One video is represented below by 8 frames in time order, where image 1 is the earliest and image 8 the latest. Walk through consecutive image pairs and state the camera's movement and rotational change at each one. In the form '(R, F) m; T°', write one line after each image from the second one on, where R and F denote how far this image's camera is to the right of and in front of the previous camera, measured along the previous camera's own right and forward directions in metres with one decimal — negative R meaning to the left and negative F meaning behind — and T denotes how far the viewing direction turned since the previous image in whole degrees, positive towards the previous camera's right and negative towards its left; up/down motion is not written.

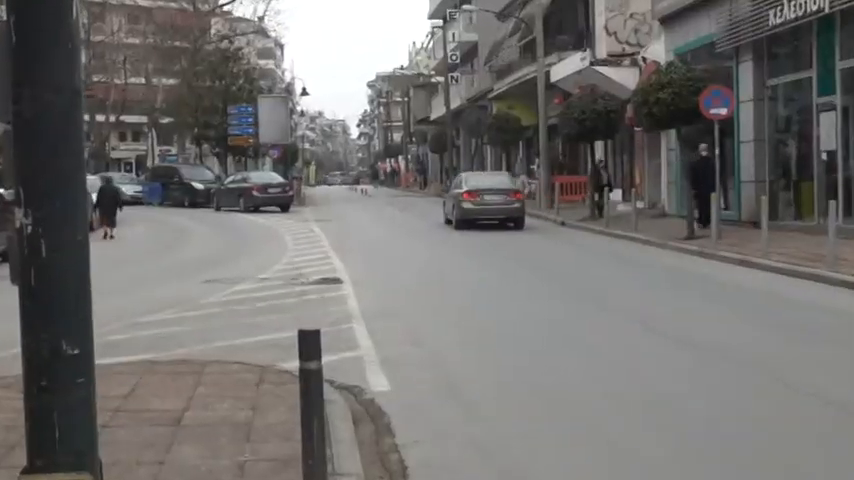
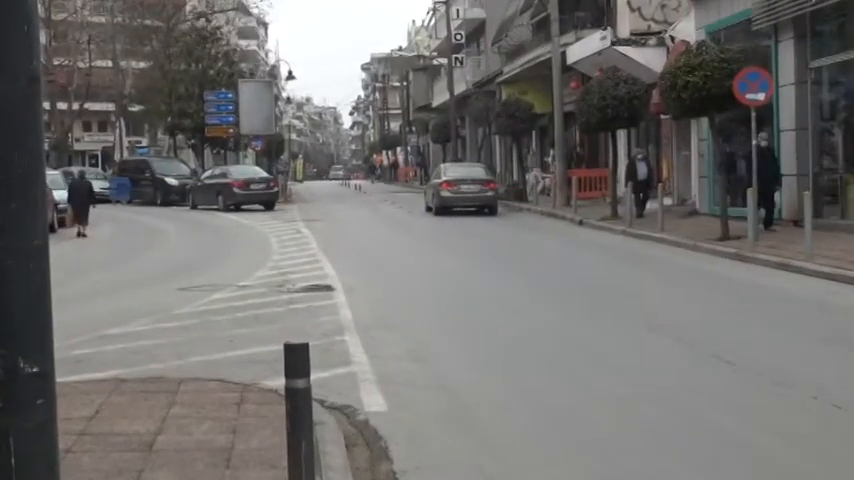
(-0.1, +1.4) m; 0°
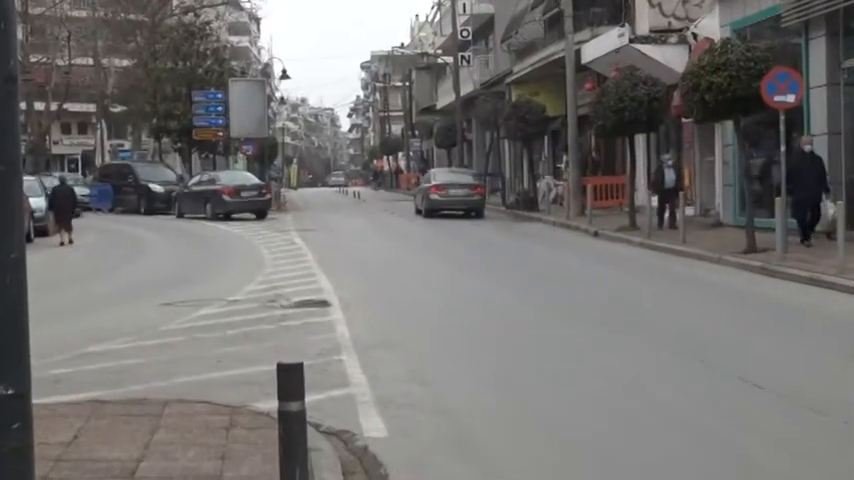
(0.0, +0.8) m; 0°
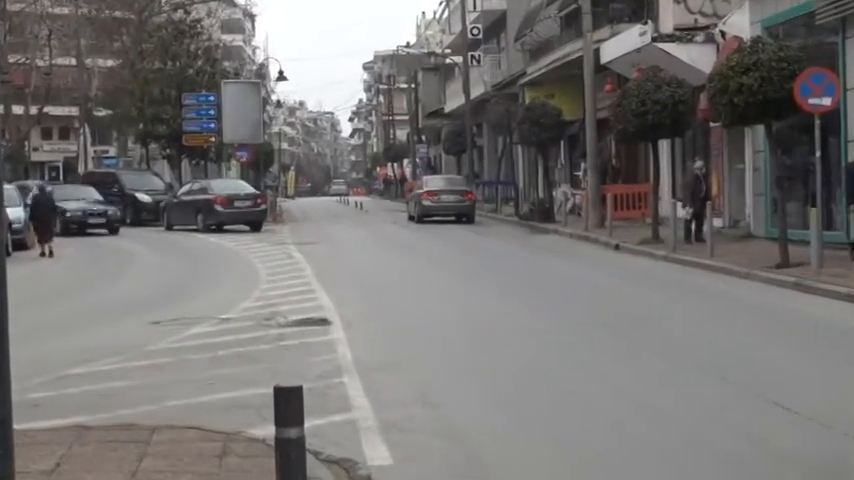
(0.0, +0.8) m; 0°
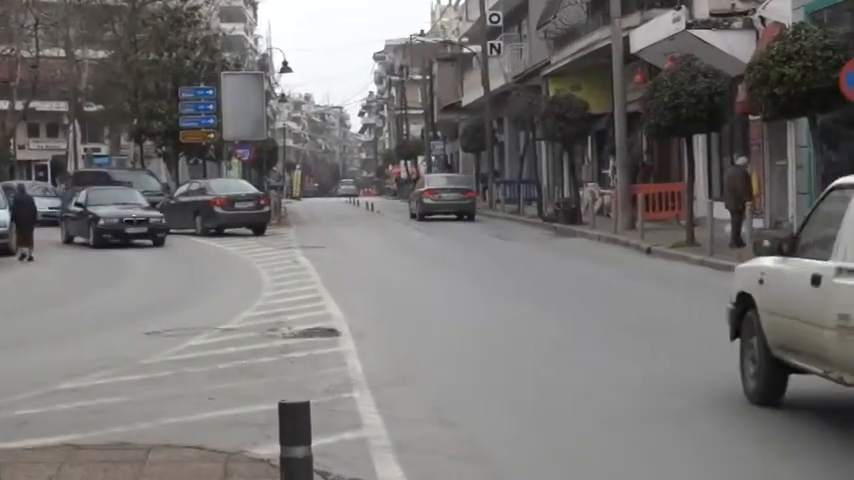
(-0.1, +0.7) m; 0°
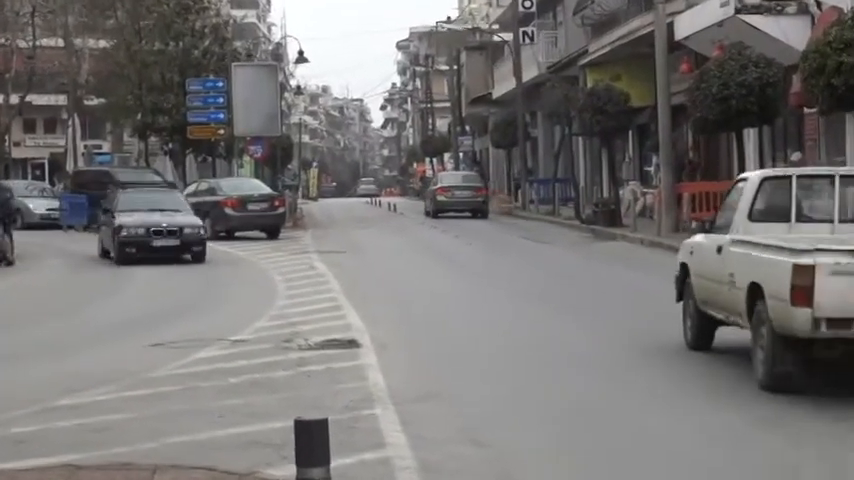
(-0.1, +0.7) m; -1°
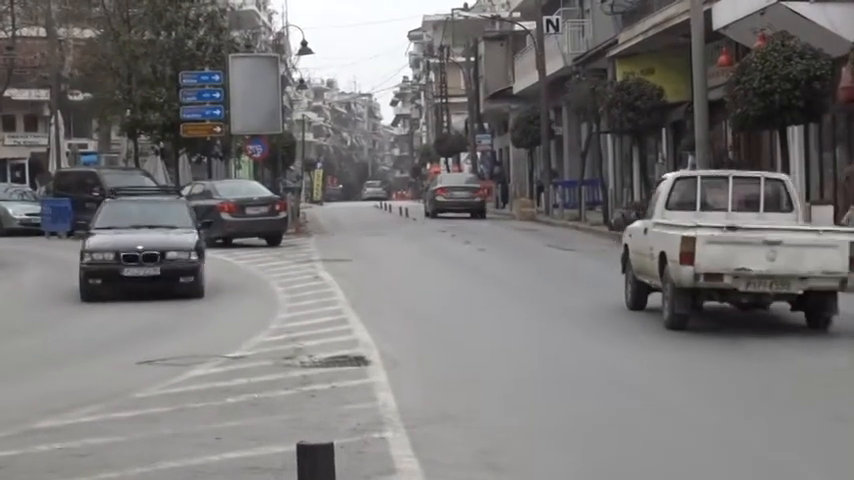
(-0.1, +0.7) m; 0°
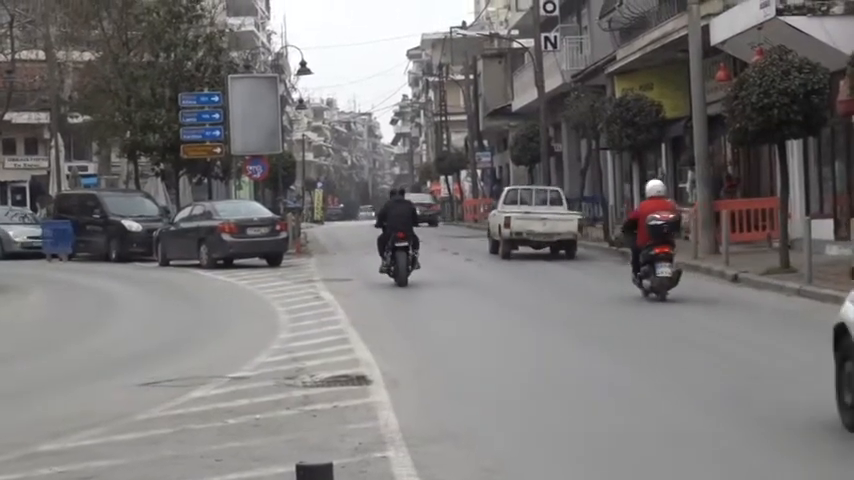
(0.0, 0.0) m; 0°
